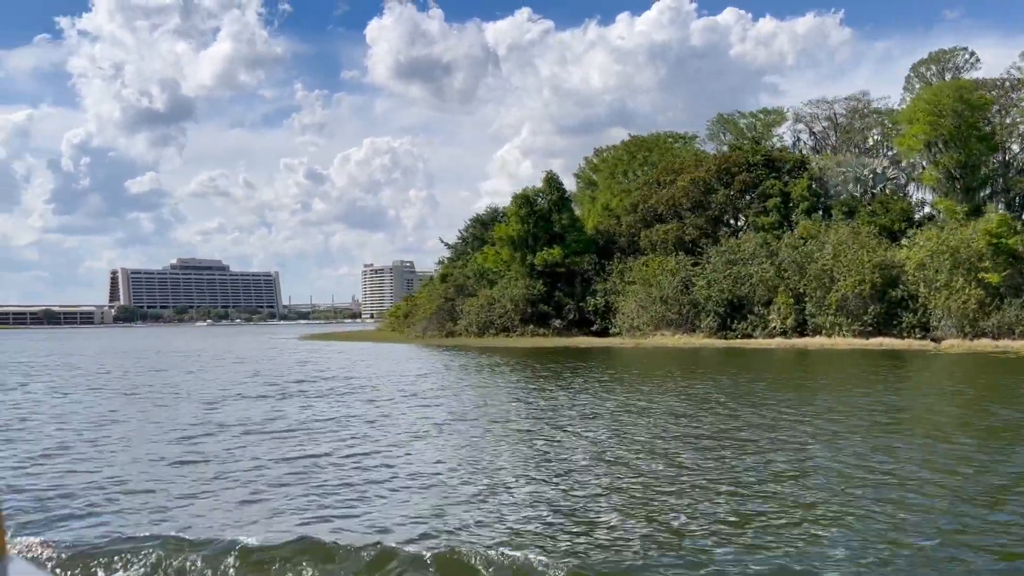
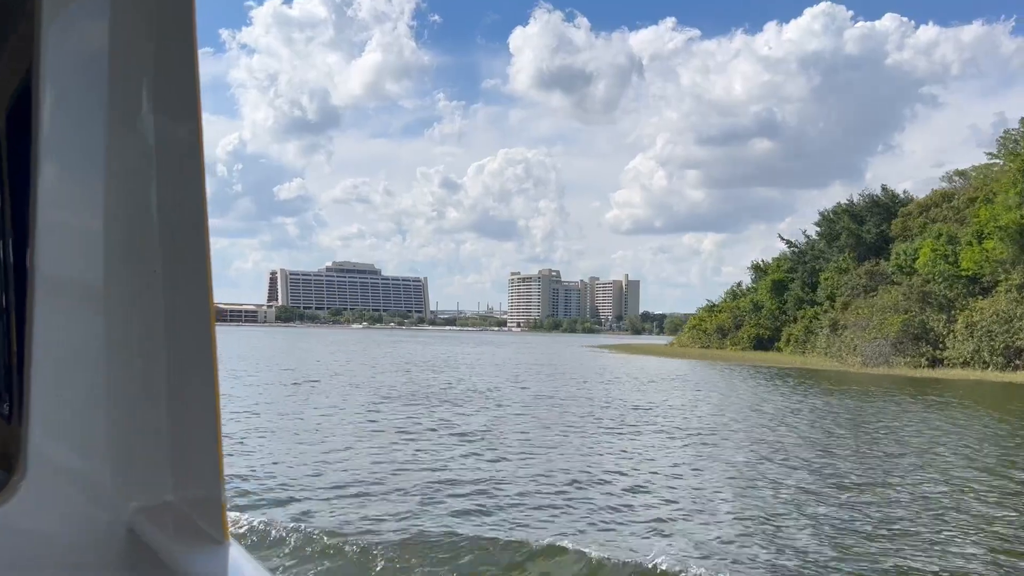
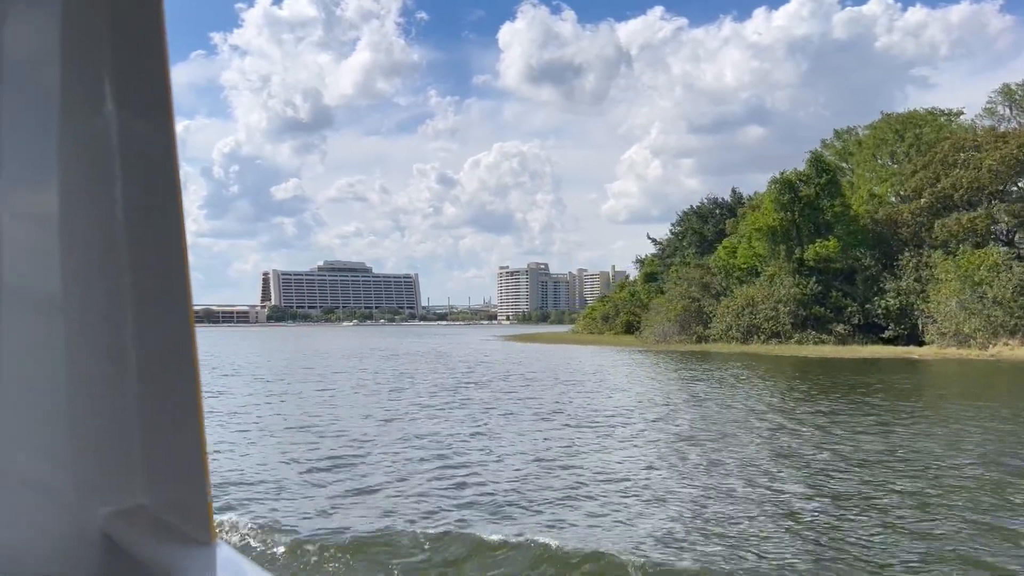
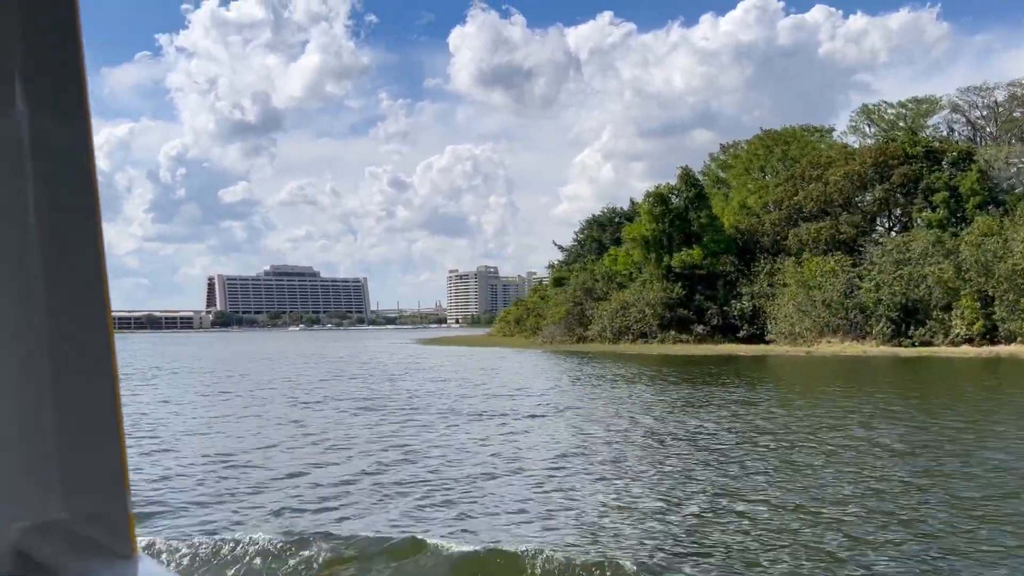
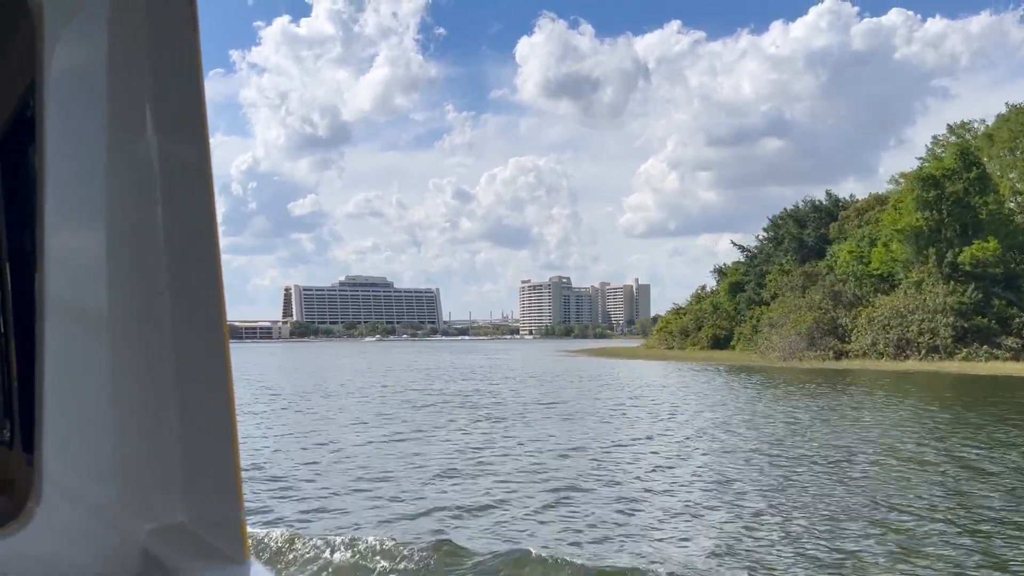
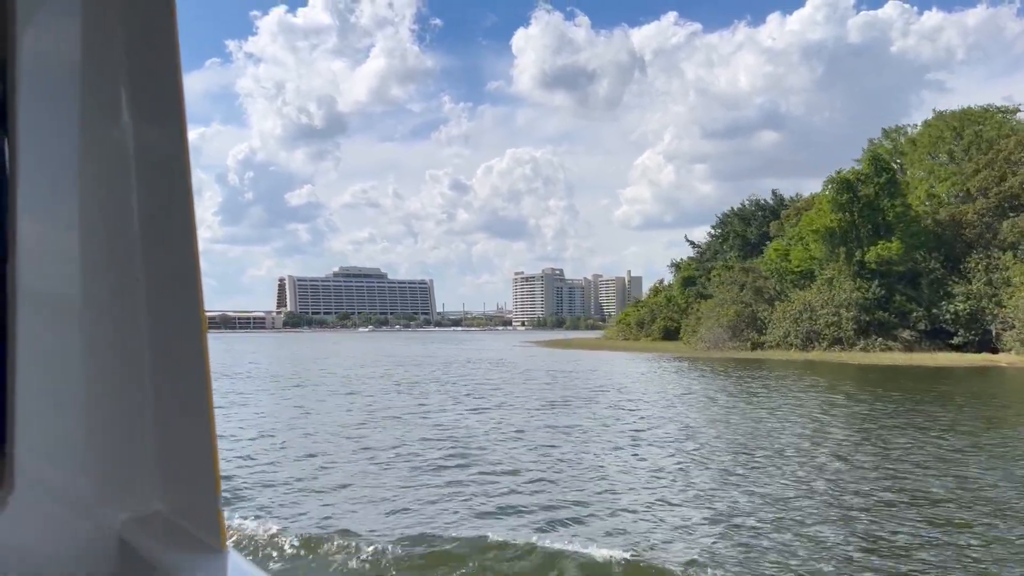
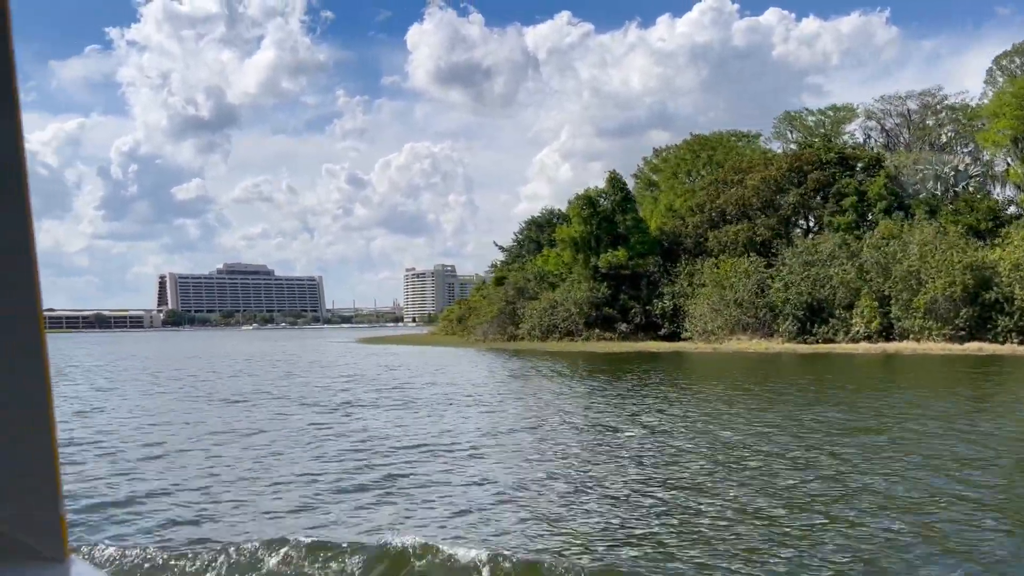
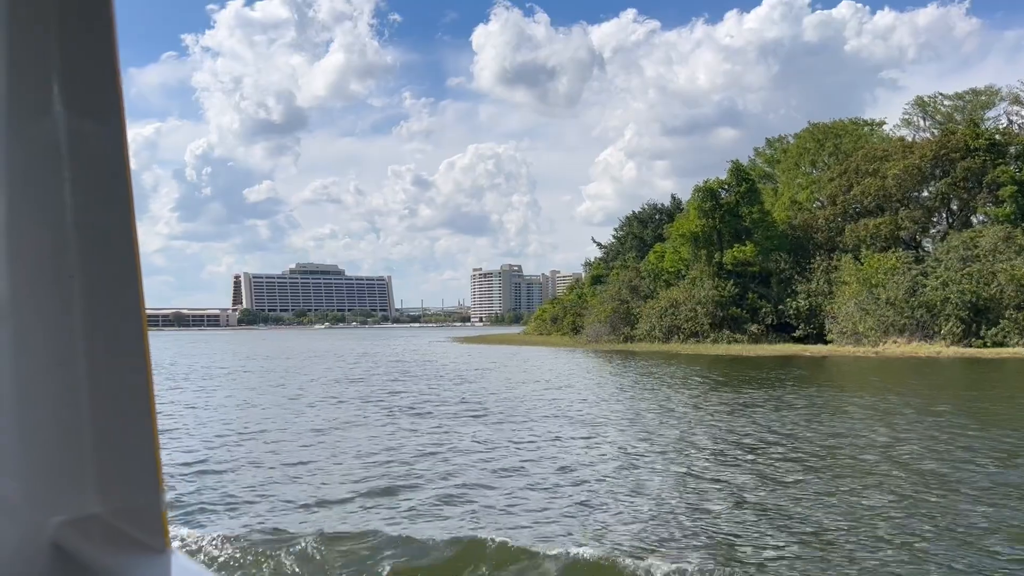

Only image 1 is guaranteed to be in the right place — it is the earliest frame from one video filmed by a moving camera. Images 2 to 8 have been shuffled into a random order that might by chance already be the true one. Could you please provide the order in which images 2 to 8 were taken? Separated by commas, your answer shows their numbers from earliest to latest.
7, 4, 8, 3, 6, 5, 2
